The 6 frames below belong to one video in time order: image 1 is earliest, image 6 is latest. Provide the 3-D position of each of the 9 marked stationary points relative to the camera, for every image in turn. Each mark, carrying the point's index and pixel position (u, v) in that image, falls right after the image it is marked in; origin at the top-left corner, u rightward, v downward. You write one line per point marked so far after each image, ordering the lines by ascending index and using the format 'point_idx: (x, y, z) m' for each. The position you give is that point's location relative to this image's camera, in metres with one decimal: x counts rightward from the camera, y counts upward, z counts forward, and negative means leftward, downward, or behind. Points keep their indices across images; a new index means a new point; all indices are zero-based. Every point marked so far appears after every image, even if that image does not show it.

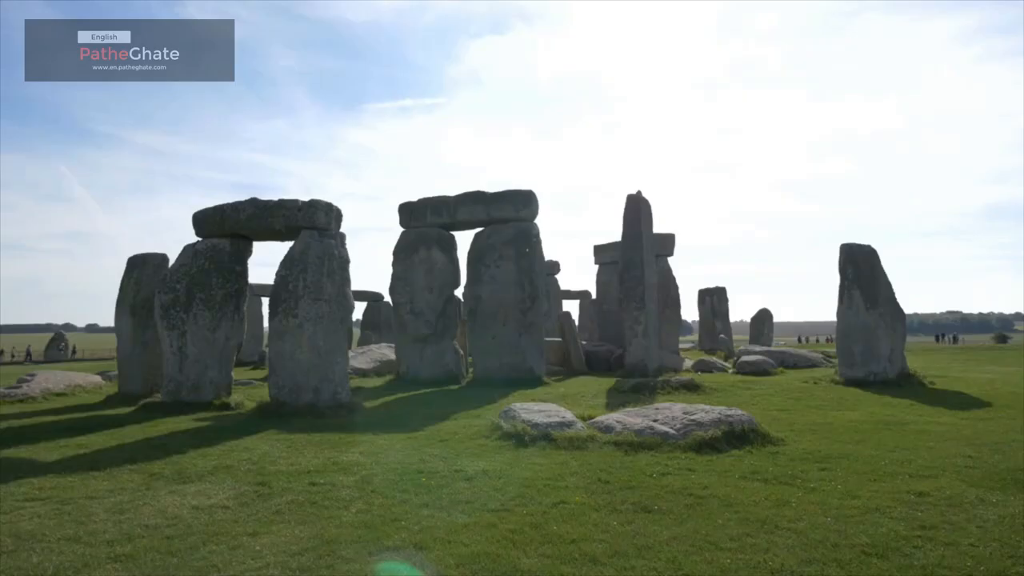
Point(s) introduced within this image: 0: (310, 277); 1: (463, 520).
0: (-3.2, +0.2, +11.0) m
1: (-0.3, -1.6, +5.0) m
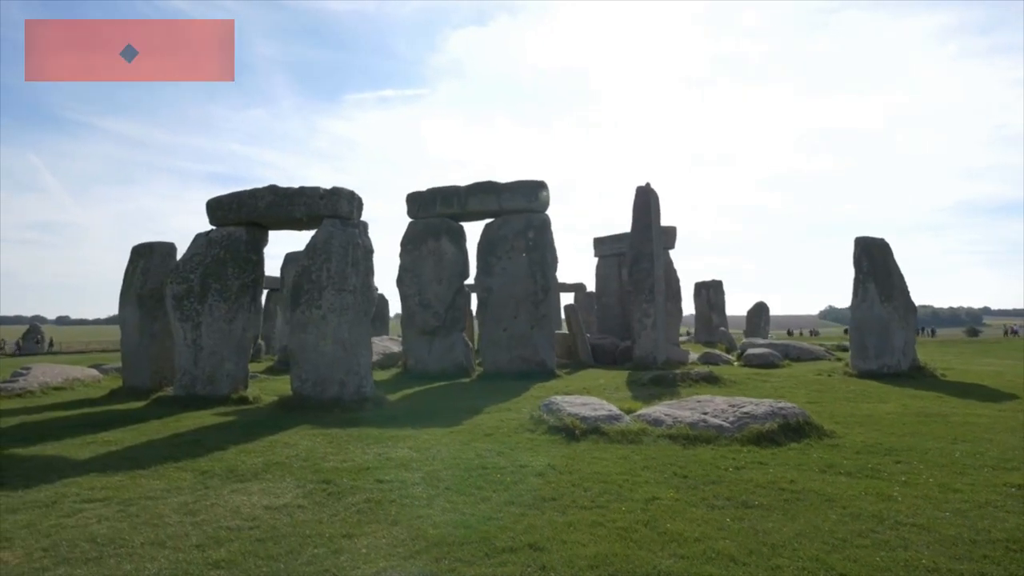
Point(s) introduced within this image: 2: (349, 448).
0: (-2.7, +0.3, +10.7) m
1: (+0.4, -1.6, +4.8) m
2: (-1.7, -1.7, +7.5) m
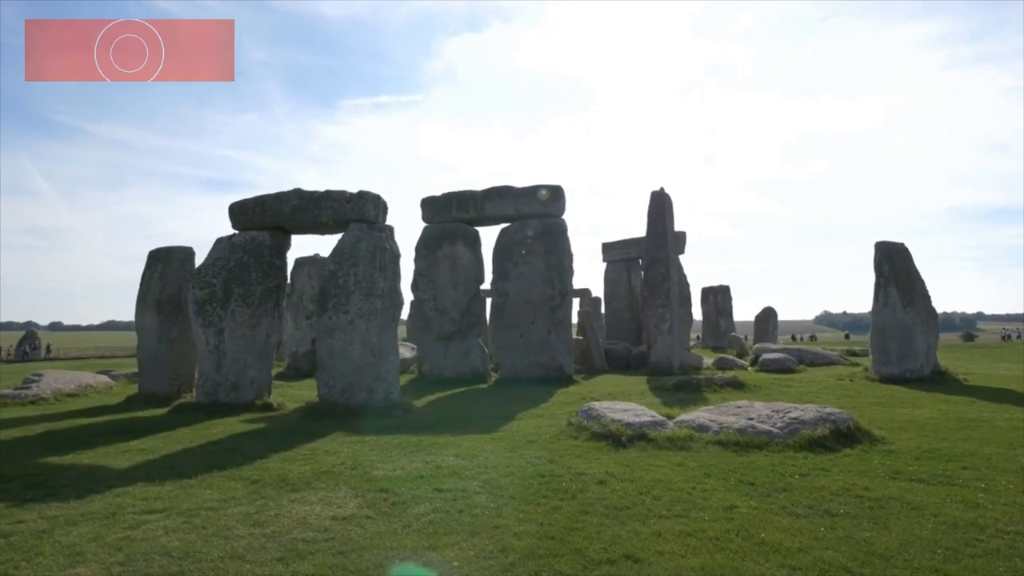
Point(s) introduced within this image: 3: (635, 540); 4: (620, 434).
0: (-2.2, +0.2, +10.5) m
1: (+0.9, -1.6, +4.7) m
2: (-1.2, -1.7, +7.4) m
3: (+0.8, -1.6, +4.4) m
4: (+1.2, -1.6, +7.8) m
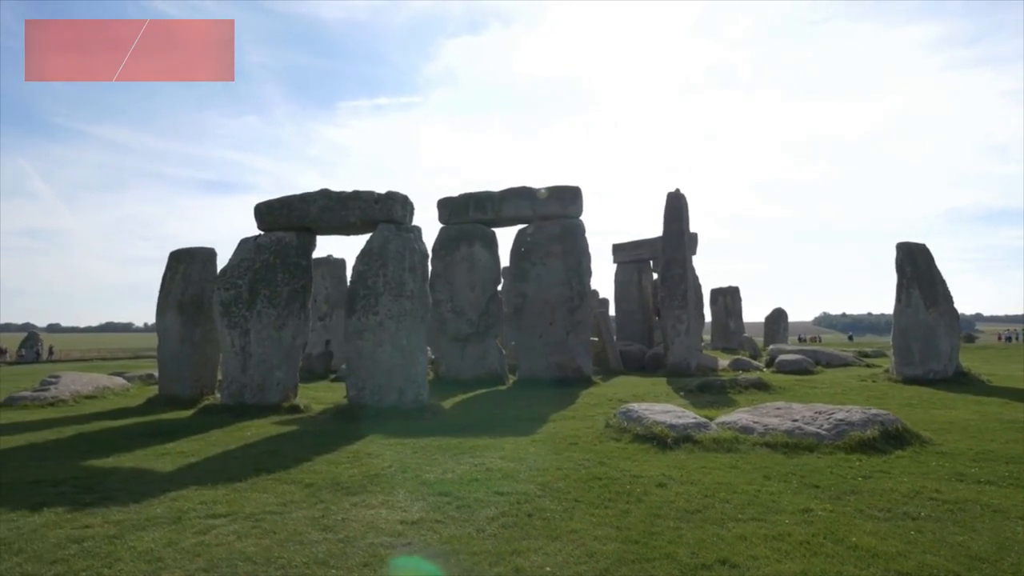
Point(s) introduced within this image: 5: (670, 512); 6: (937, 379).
0: (-1.8, +0.2, +10.4) m
1: (+1.4, -1.6, +4.6) m
2: (-0.7, -1.8, +7.3) m
3: (+1.3, -1.6, +4.3) m
4: (+1.7, -1.6, +7.8) m
5: (+1.2, -1.6, +5.2) m
6: (+8.3, -1.8, +13.7) m
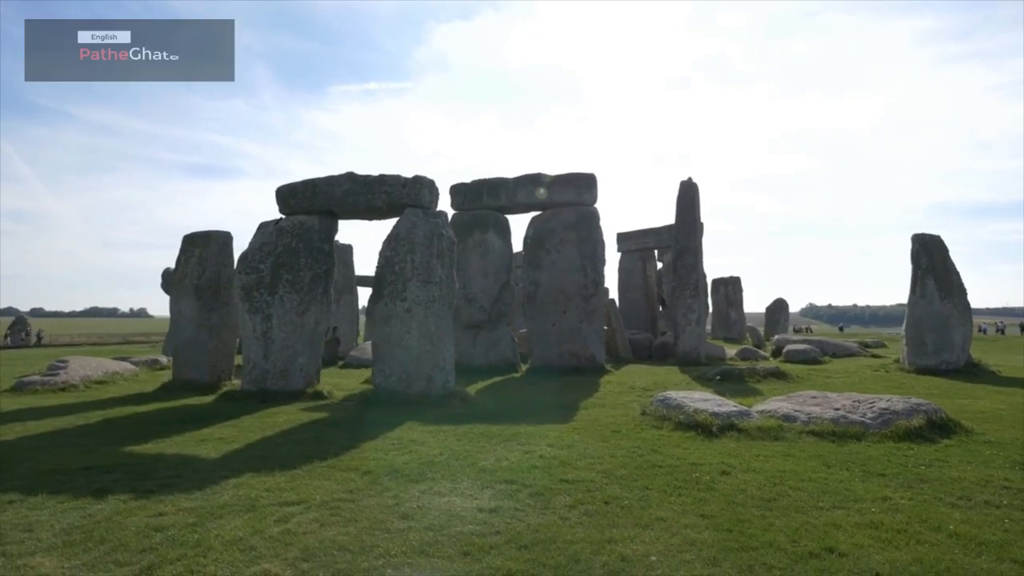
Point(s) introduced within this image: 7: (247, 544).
0: (-1.3, +0.4, +10.3) m
1: (+2.0, -1.5, +4.6) m
2: (-0.2, -1.6, +7.2) m
3: (+1.9, -1.5, +4.3) m
4: (+2.2, -1.5, +7.7) m
5: (+1.7, -1.5, +5.1) m
6: (+8.6, -1.6, +13.9) m
7: (-1.5, -1.5, +4.0) m
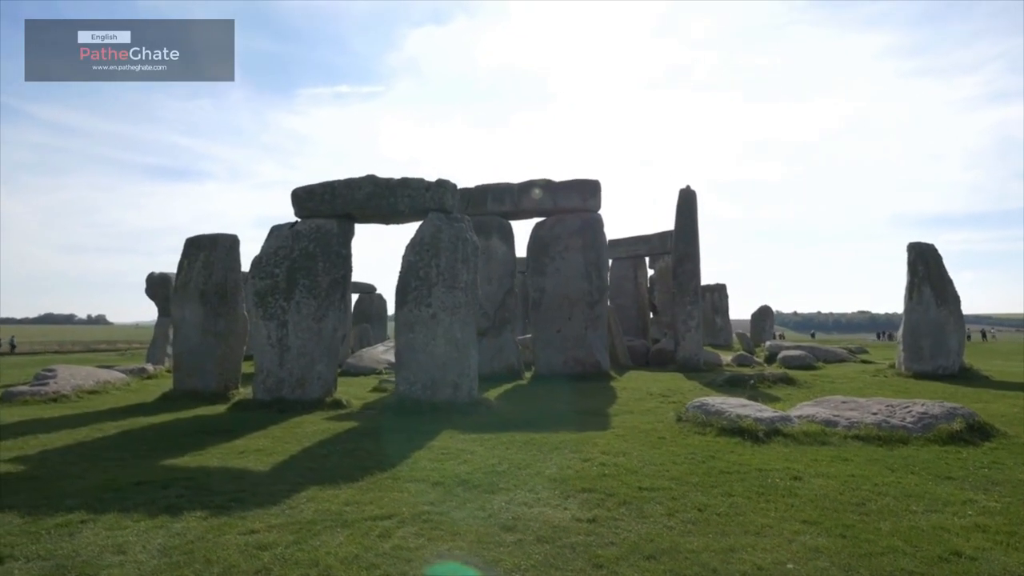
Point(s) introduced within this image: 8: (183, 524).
0: (-1.0, +0.3, +10.1) m
1: (+2.7, -1.5, +4.6) m
2: (+0.3, -1.7, +7.1) m
3: (+2.6, -1.5, +4.3) m
4: (+2.7, -1.6, +7.8) m
5: (+2.4, -1.6, +5.1) m
6: (+8.8, -1.7, +14.2) m
7: (-0.8, -1.5, +3.8) m
8: (-2.1, -1.5, +4.5) m
